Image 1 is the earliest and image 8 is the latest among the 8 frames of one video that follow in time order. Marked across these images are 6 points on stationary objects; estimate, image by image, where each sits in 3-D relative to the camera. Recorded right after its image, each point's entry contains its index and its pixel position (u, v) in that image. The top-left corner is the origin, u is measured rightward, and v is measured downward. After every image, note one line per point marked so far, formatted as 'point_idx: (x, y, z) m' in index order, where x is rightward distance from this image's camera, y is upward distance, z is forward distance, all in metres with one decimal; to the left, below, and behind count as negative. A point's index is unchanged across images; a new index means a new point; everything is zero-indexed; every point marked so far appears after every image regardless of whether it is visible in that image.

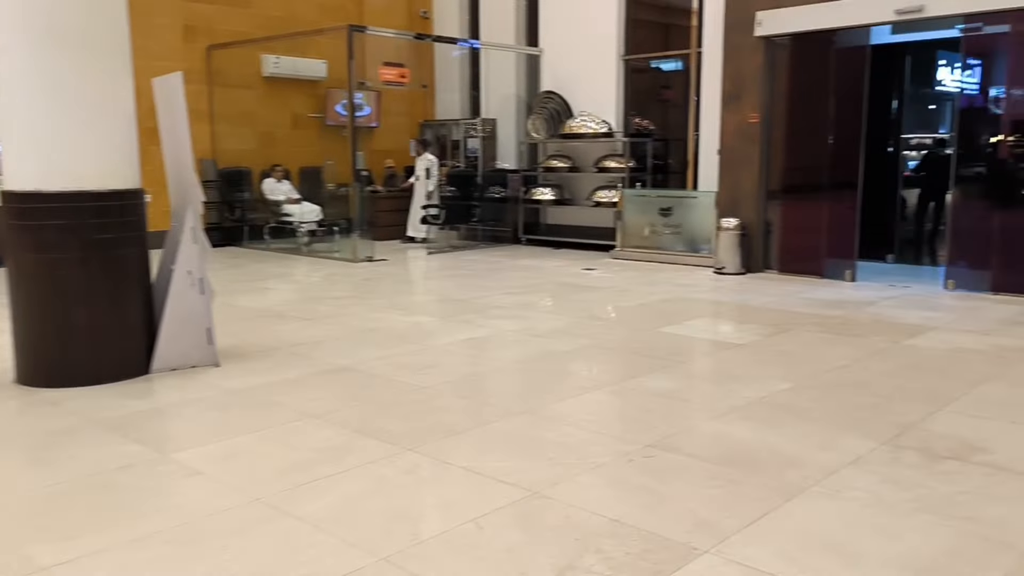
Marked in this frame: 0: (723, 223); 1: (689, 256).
0: (+2.3, +0.7, +9.0) m
1: (+2.1, +0.4, +9.7) m
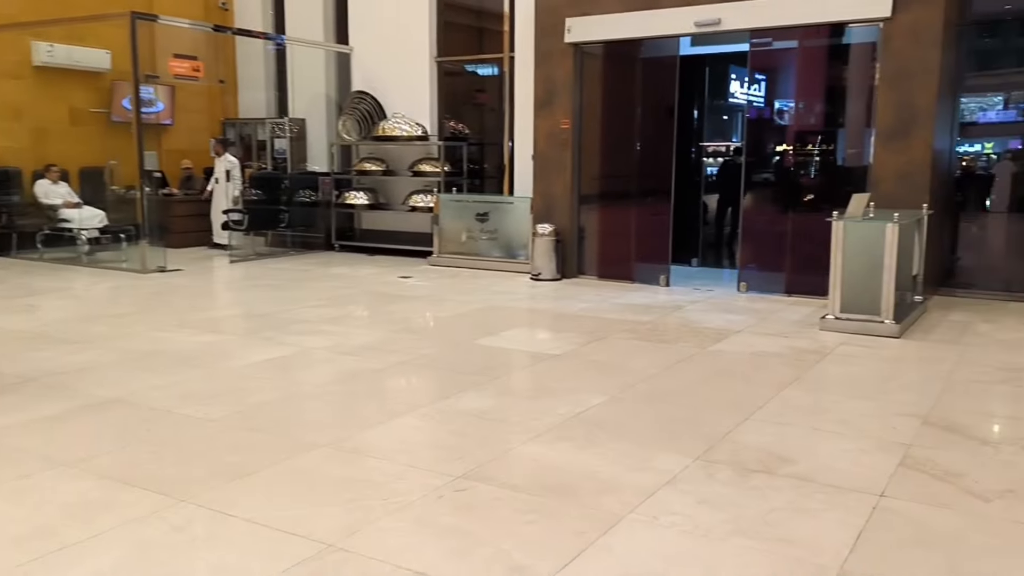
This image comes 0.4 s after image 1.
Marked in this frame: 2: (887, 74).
0: (+0.3, +0.6, +8.9) m
1: (-0.1, +0.3, +9.6) m
2: (+3.2, +1.8, +7.2) m
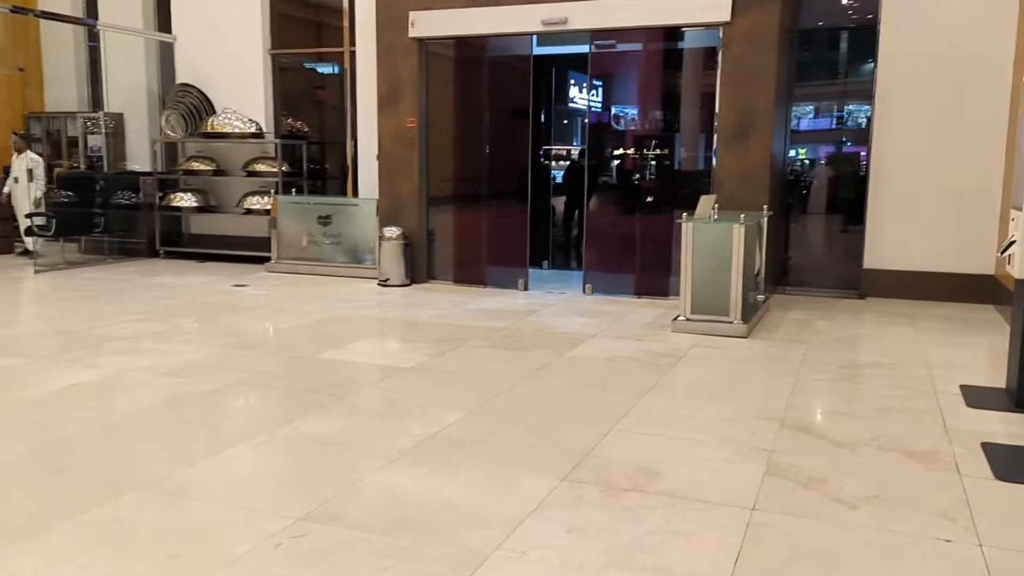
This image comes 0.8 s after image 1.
0: (-1.3, +0.6, +8.5) m
1: (-1.8, +0.2, +9.1) m
2: (+1.9, +1.8, +7.3) m
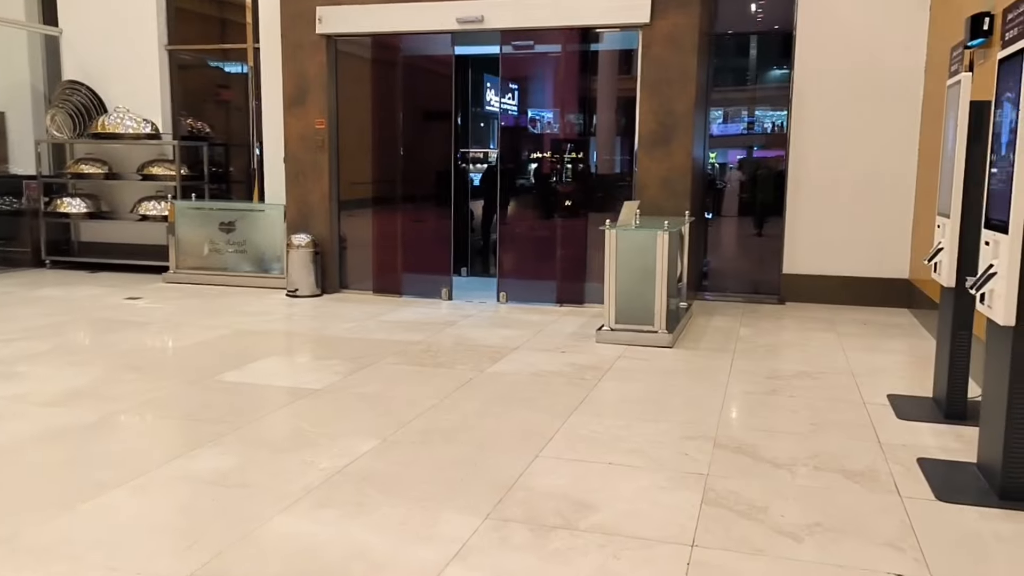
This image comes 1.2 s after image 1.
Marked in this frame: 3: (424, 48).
0: (-2.1, +0.5, +8.0) m
1: (-2.6, +0.1, +8.5) m
2: (+1.2, +1.8, +7.2) m
3: (-0.8, +2.3, +7.9) m
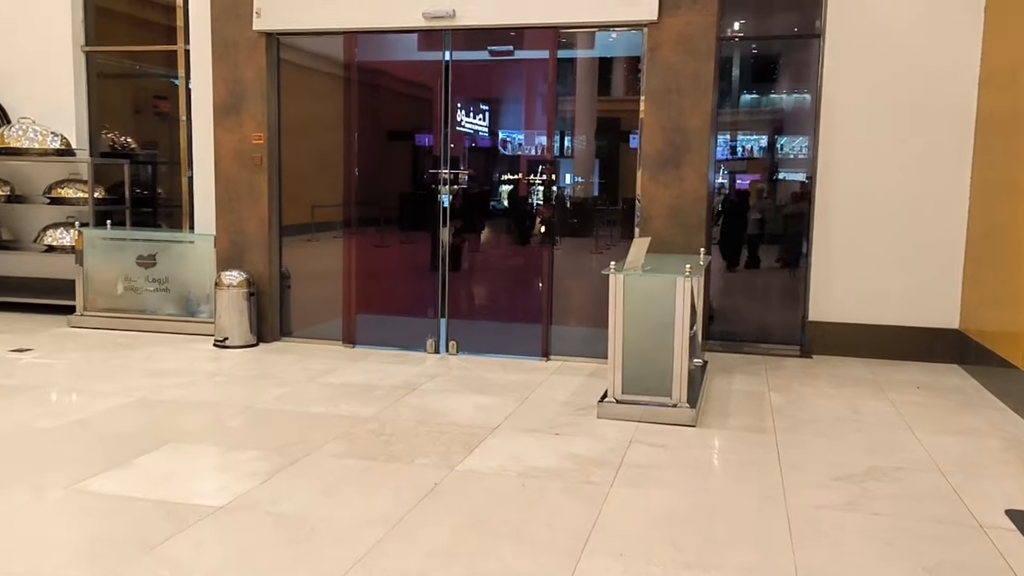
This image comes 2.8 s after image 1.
0: (-2.3, +0.1, +6.6) m
1: (-2.8, -0.3, +7.1) m
2: (+1.0, +1.4, +5.9) m
3: (-1.0, +1.9, +6.6) m
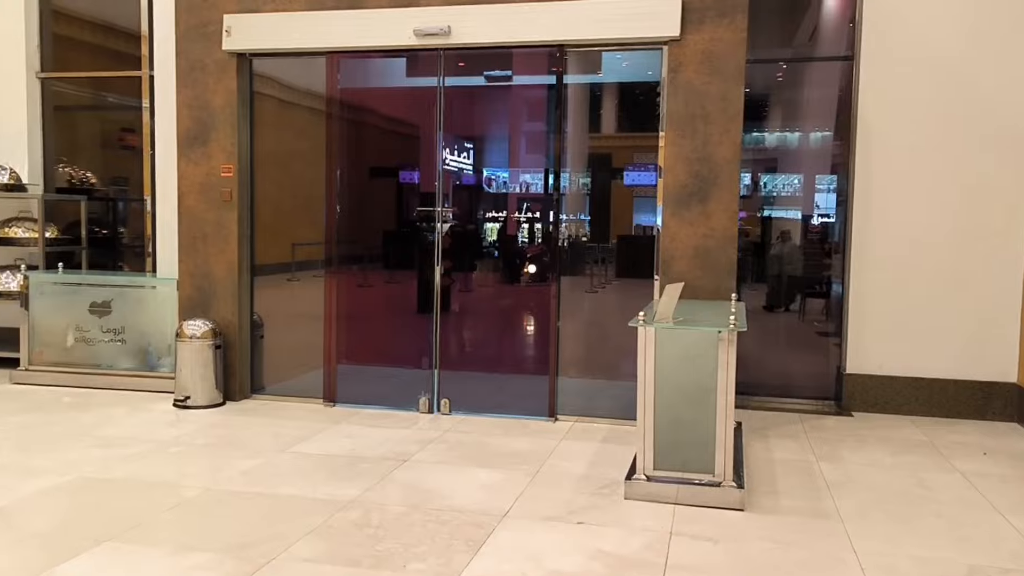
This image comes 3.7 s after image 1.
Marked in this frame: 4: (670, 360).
0: (-2.3, -0.3, +5.8) m
1: (-2.8, -0.7, +6.3) m
2: (+1.0, +1.1, +5.3) m
3: (-1.0, +1.5, +5.9) m
4: (+0.8, -0.3, +4.0) m
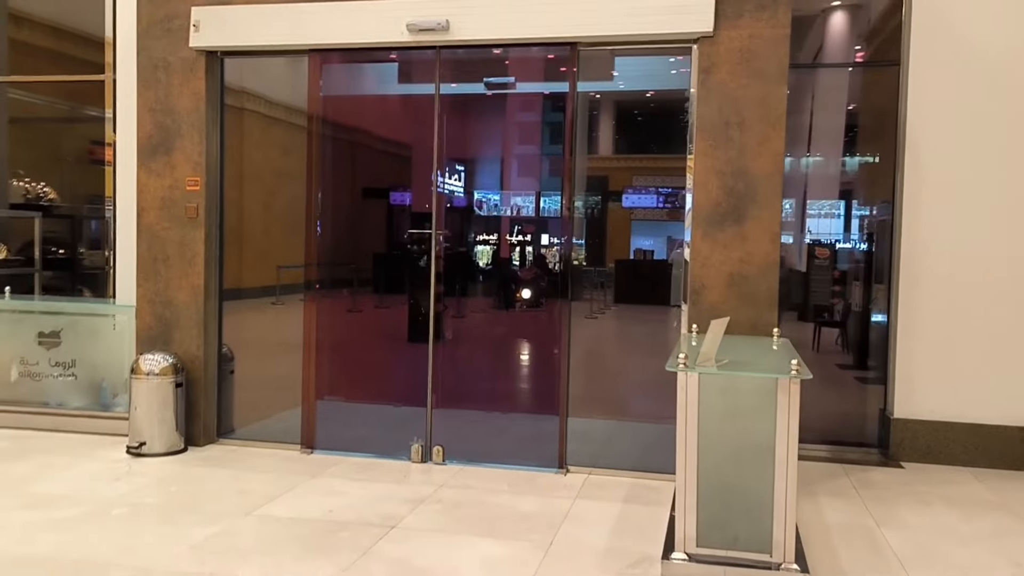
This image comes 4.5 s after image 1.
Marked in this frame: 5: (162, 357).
0: (-2.3, -0.5, +5.1) m
1: (-2.8, -0.9, +5.5) m
2: (+1.1, +0.9, +4.6) m
3: (-1.0, +1.3, +5.2) m
4: (+0.8, -0.5, +3.3) m
5: (-2.2, -0.4, +5.1) m
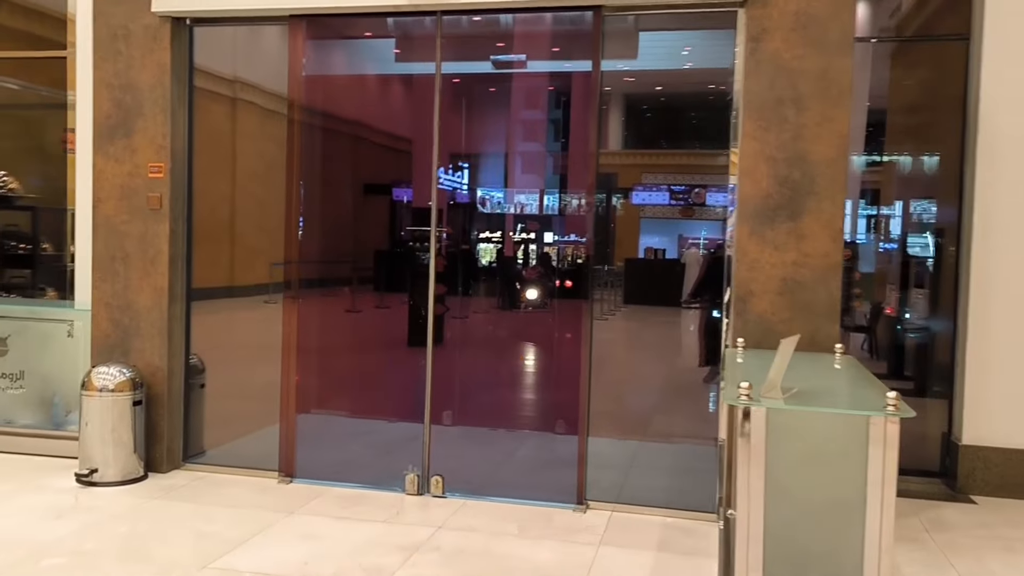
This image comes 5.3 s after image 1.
0: (-2.2, -0.5, +4.4) m
1: (-2.7, -0.9, +4.8) m
2: (+1.1, +0.9, +3.9) m
3: (-0.9, +1.3, +4.5) m
4: (+0.9, -0.5, +2.6) m
5: (-2.1, -0.4, +4.5) m
